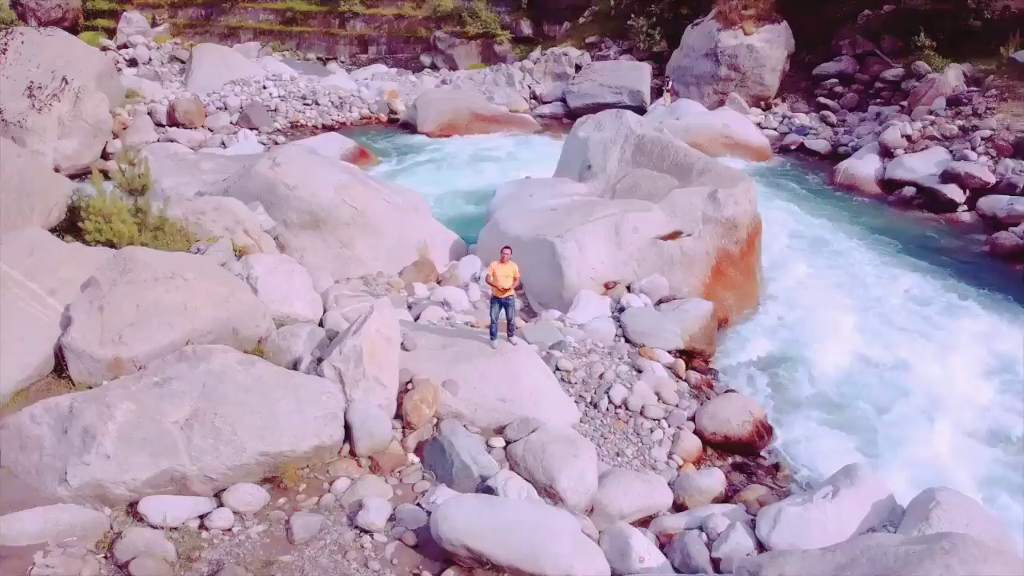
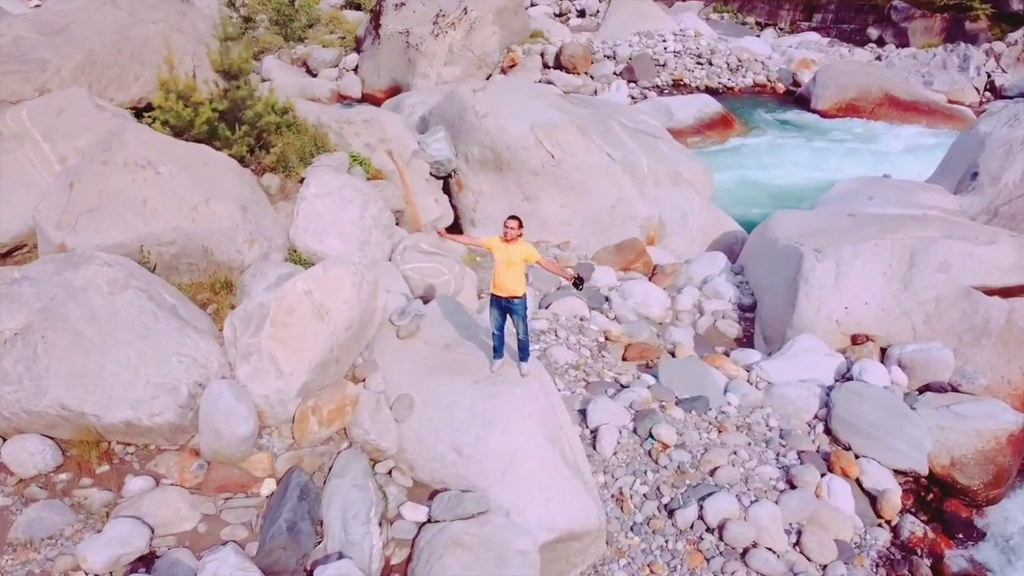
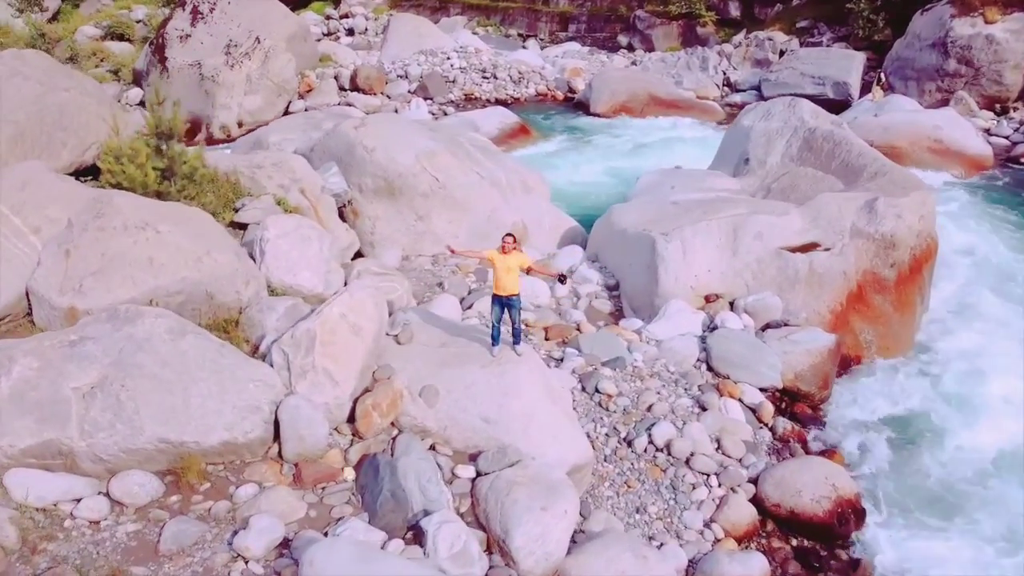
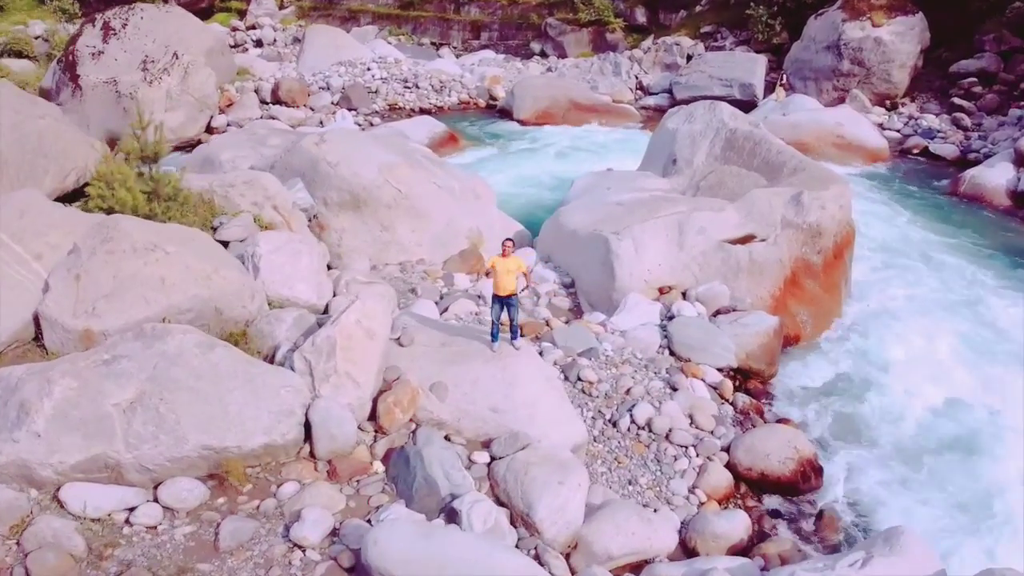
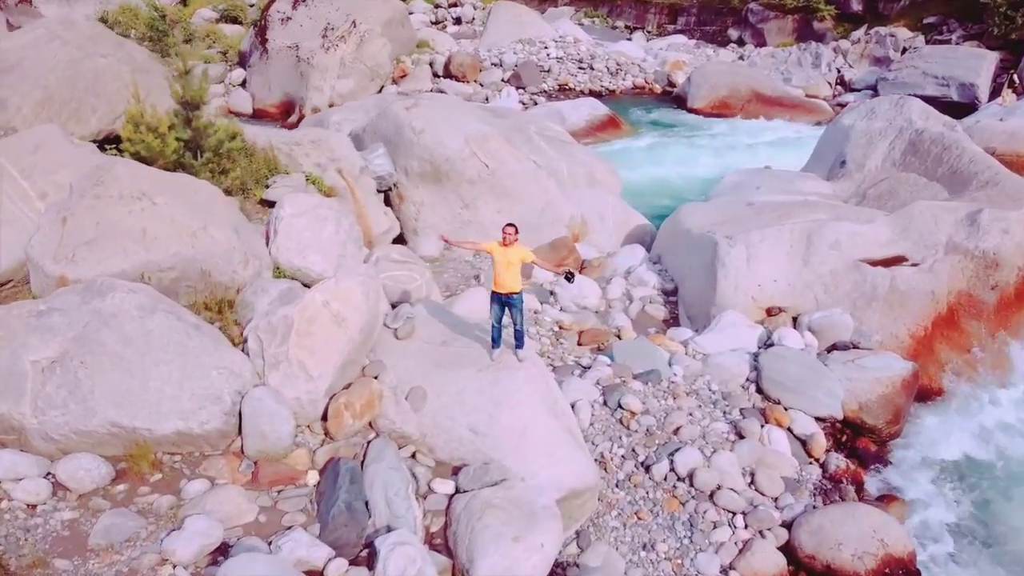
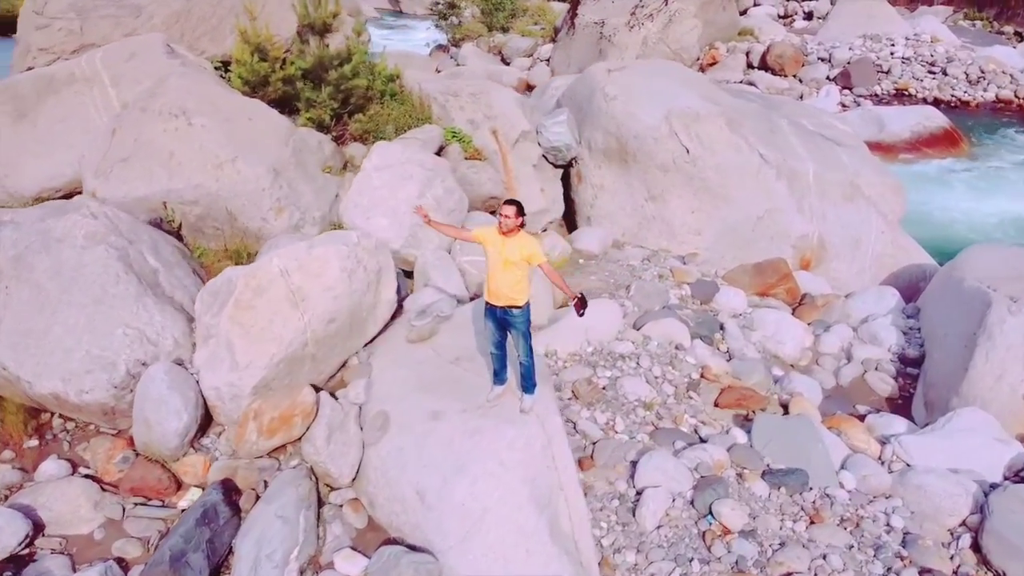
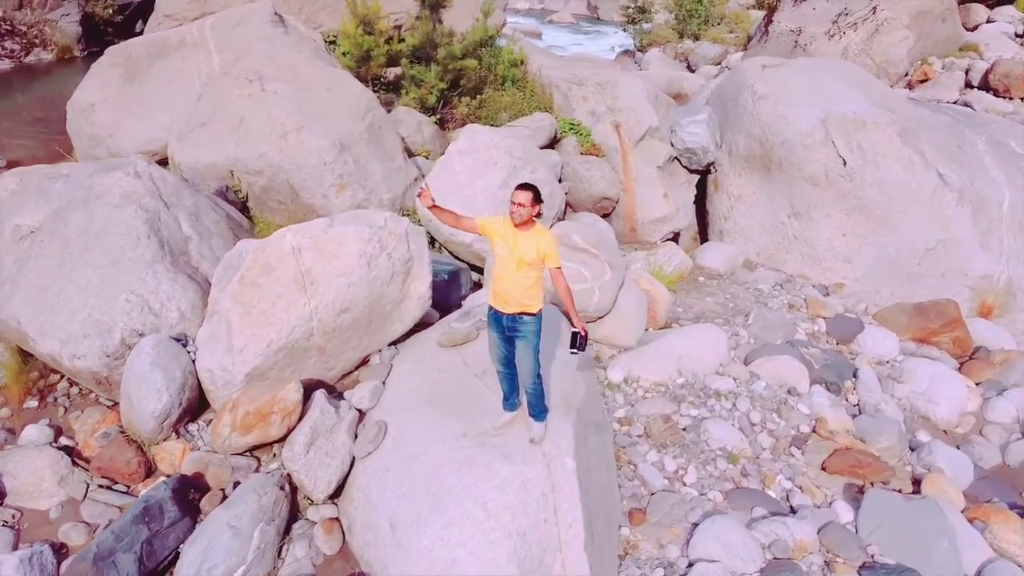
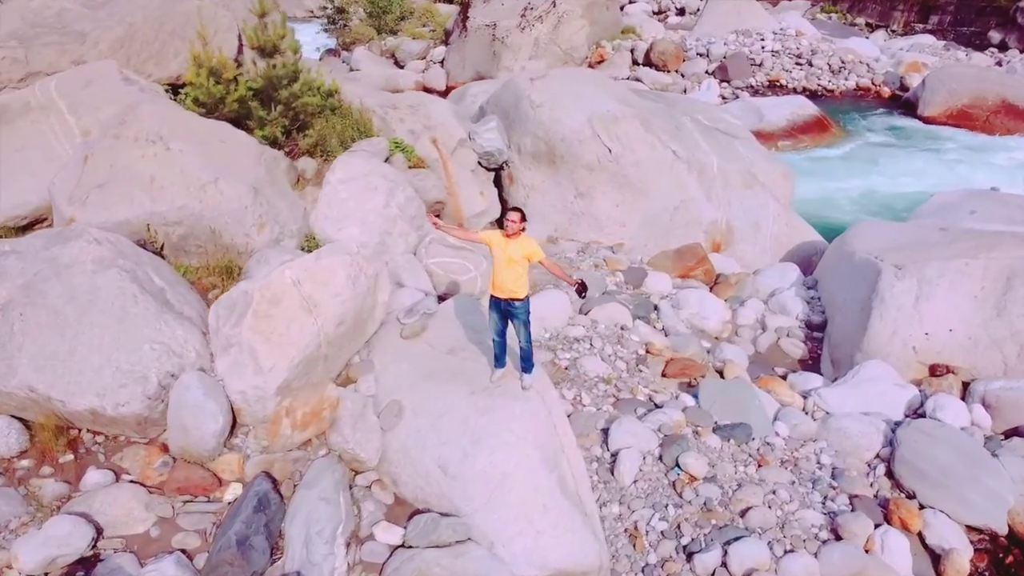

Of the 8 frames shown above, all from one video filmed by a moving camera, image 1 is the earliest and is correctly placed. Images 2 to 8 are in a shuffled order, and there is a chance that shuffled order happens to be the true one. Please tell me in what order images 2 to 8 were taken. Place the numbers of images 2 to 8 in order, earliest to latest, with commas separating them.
4, 3, 5, 2, 8, 6, 7
